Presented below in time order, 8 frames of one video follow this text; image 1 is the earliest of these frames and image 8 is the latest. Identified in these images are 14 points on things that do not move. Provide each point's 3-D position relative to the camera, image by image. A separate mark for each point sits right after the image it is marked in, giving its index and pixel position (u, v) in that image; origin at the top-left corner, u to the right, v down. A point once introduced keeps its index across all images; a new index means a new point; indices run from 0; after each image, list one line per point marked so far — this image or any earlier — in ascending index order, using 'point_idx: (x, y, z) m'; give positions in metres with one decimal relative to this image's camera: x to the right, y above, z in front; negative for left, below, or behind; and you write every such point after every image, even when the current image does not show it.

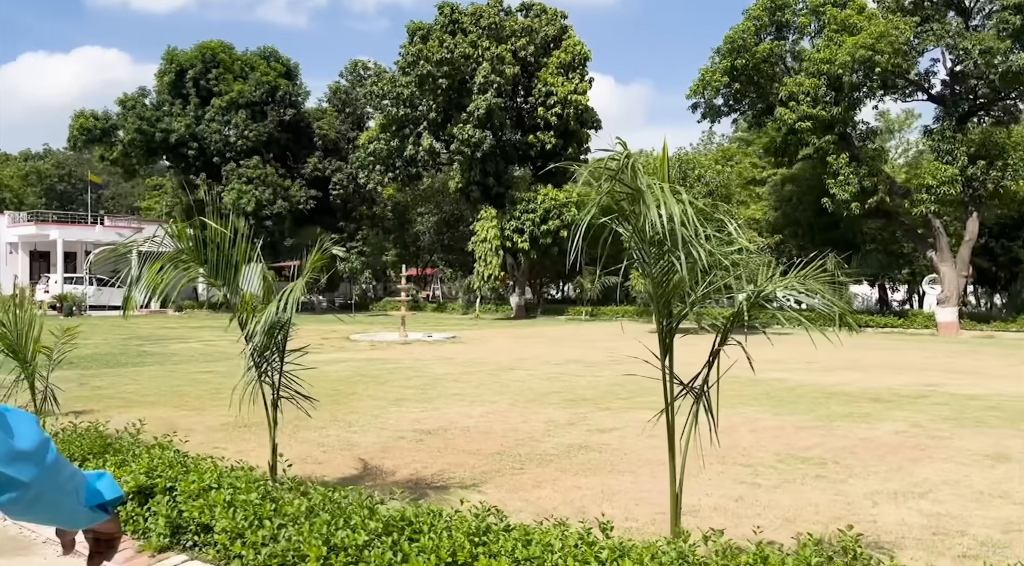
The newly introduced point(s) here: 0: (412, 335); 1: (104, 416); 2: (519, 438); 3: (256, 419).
0: (-2.2, -1.1, +19.9) m
1: (-3.7, -1.3, +8.7) m
2: (+0.1, -1.1, +6.5) m
3: (-2.1, -1.2, +7.8) m
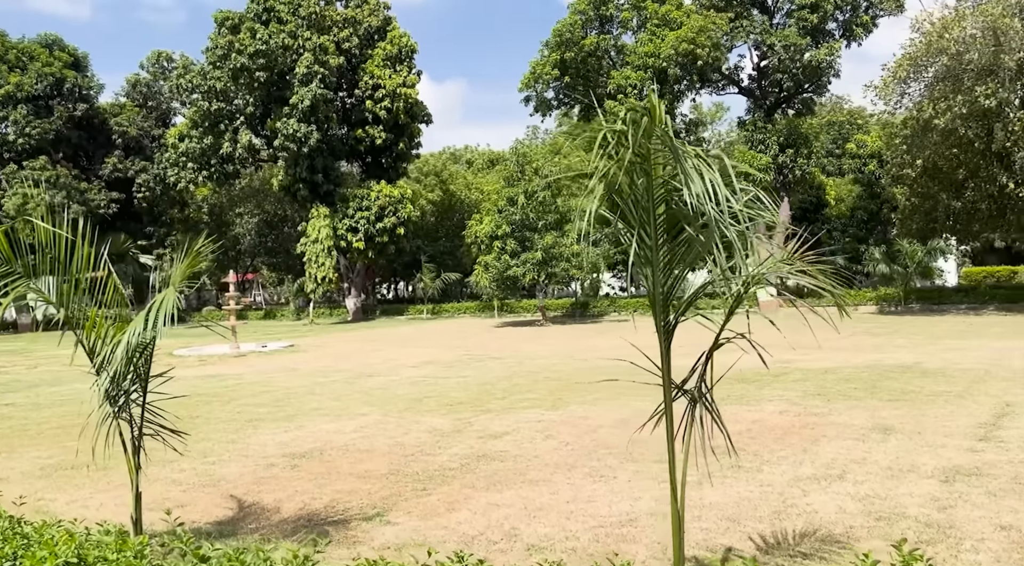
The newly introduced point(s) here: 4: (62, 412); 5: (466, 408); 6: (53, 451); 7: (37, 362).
0: (-5.3, -1.3, +18.7) m
1: (-4.7, -1.5, +7.4) m
2: (-0.6, -1.1, +5.9) m
3: (-3.0, -1.4, +6.8) m
4: (-5.1, -1.5, +10.9) m
5: (-0.4, -1.1, +8.1) m
6: (-3.5, -1.4, +7.4) m
7: (-8.6, -1.7, +17.3) m
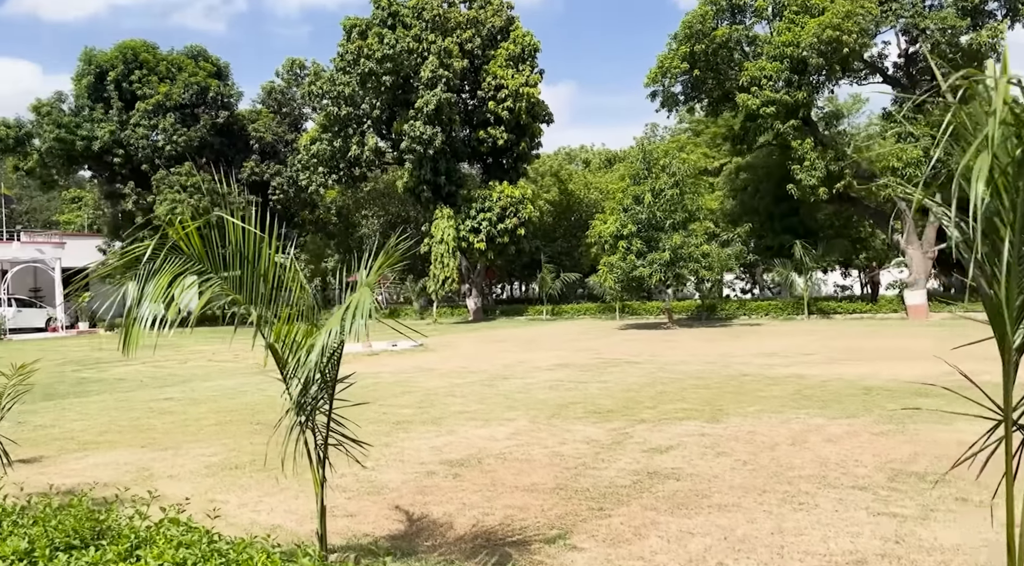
0: (-2.7, -1.3, +18.9) m
1: (-3.5, -1.6, +7.6) m
2: (+0.4, -1.1, +5.7) m
3: (-1.9, -1.4, +6.8) m
4: (-3.5, -1.5, +11.1) m
5: (+0.9, -1.1, +7.8) m
6: (-2.3, -1.4, +7.4) m
7: (-6.2, -1.7, +17.9) m
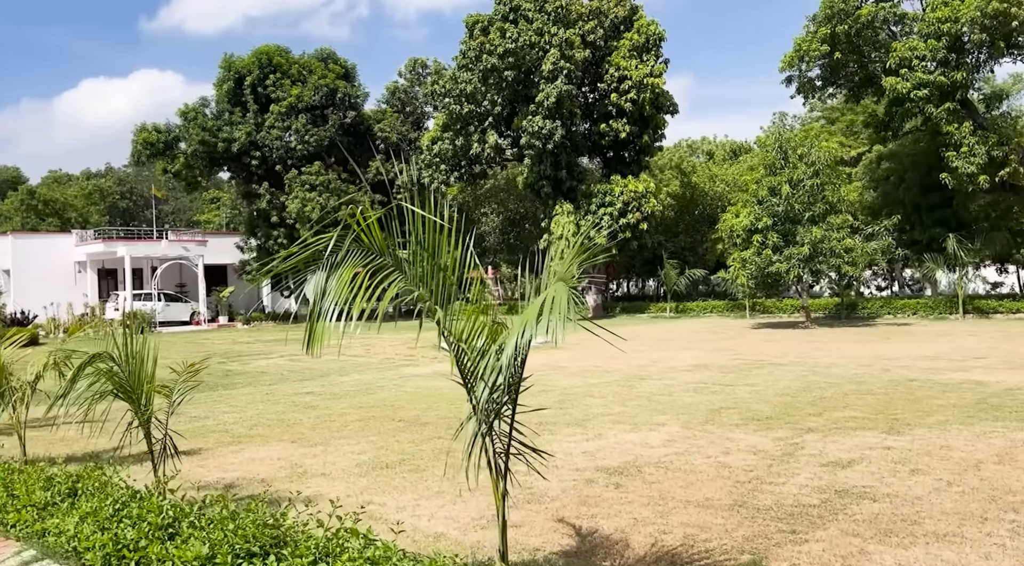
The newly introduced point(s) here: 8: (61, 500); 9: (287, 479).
0: (-0.2, -1.2, +18.7) m
1: (-2.3, -1.5, +7.6) m
2: (+1.3, -1.1, +5.2) m
3: (-0.8, -1.4, +6.6) m
4: (-1.9, -1.5, +11.1) m
5: (+2.0, -1.1, +7.2) m
6: (-1.2, -1.4, +7.3) m
7: (-3.8, -1.6, +18.1) m
8: (-2.7, -1.3, +5.8) m
9: (-1.7, -1.5, +7.0) m
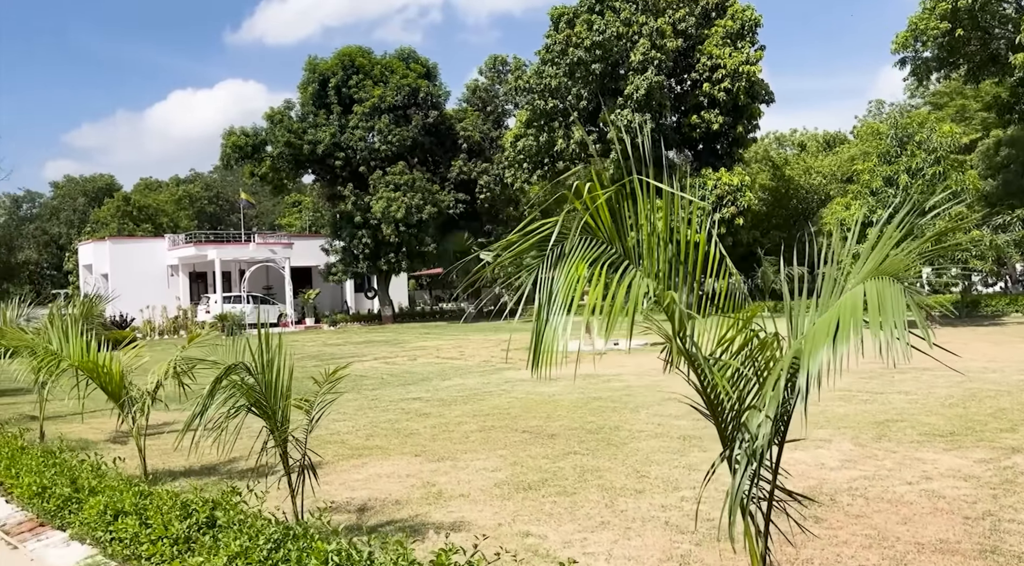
0: (+1.8, -1.2, +18.1) m
1: (-1.2, -1.6, +7.2) m
2: (+2.2, -1.1, +4.4) m
3: (+0.2, -1.4, +6.0) m
4: (-0.5, -1.5, +10.6) m
5: (+3.1, -1.1, +6.4) m
6: (-0.1, -1.4, +6.7) m
7: (-1.9, -1.6, +17.7) m
8: (-1.7, -1.4, +5.4) m
9: (-0.6, -1.5, +6.5) m
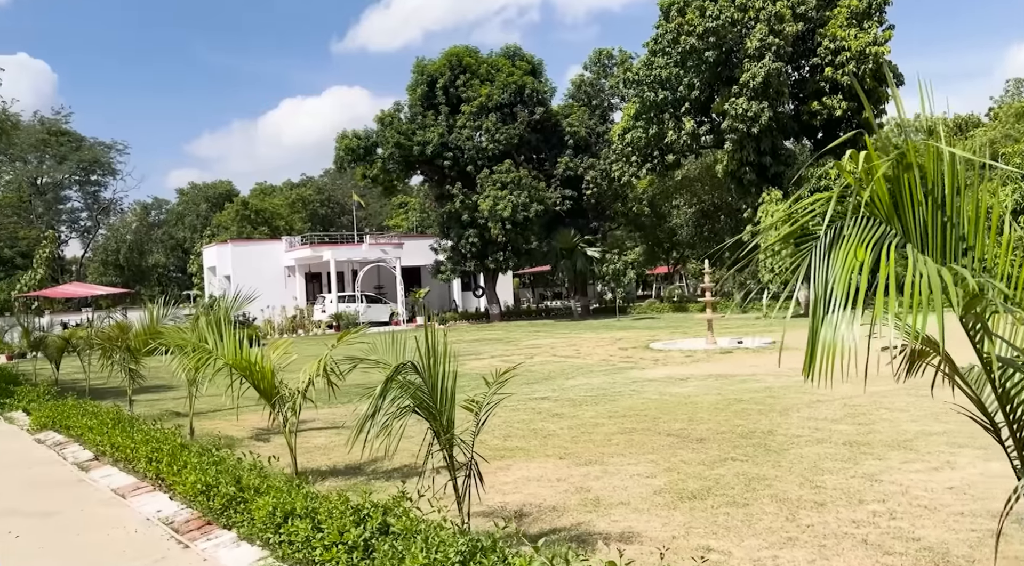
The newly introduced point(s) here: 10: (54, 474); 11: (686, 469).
0: (+4.1, -1.1, +17.4) m
1: (-0.1, -1.6, +6.9) m
2: (+3.0, -1.1, +3.9) m
3: (+1.2, -1.4, +5.7) m
4: (+1.0, -1.5, +10.3) m
5: (+4.1, -1.0, +5.7) m
6: (+1.0, -1.4, +6.4) m
7: (+0.4, -1.6, +17.5) m
8: (-0.7, -1.4, +5.2) m
9: (+0.5, -1.5, +6.2) m
10: (-4.1, -1.6, +8.4) m
11: (+1.3, -1.4, +7.3) m
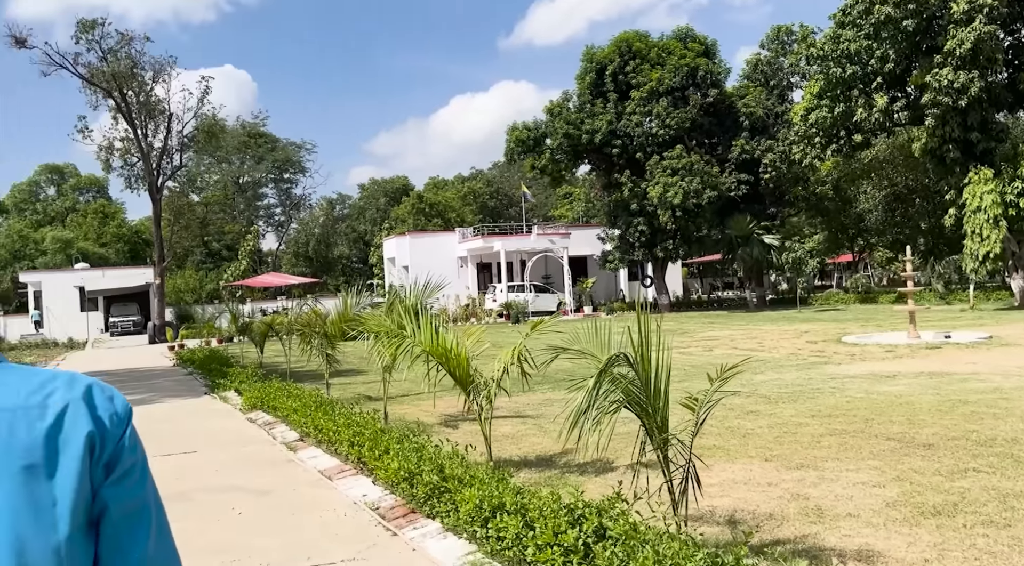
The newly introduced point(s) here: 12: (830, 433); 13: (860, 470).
0: (+7.3, -0.9, +16.1) m
1: (+1.4, -1.5, +6.5) m
2: (+3.9, -1.0, +2.9) m
3: (+2.4, -1.3, +5.0) m
4: (+3.0, -1.4, +9.6) m
5: (+5.3, -1.0, +4.5) m
6: (+2.3, -1.4, +5.7) m
7: (+3.7, -1.4, +16.8) m
8: (+0.4, -1.3, +4.9) m
9: (+1.8, -1.5, +5.7) m
10: (-2.3, -1.6, +8.7) m
11: (+2.8, -1.4, +6.6) m
12: (+3.0, -1.4, +8.9) m
13: (+2.6, -1.4, +7.1) m
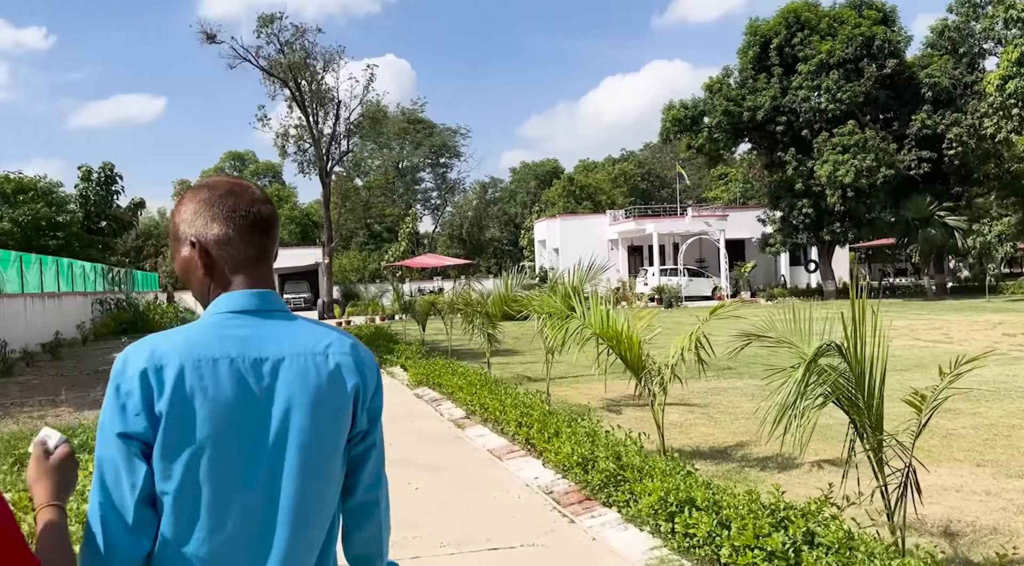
0: (+10.0, -0.8, +14.4) m
1: (+2.6, -1.4, +5.9) m
2: (+4.5, -1.1, +1.9) m
3: (+3.4, -1.3, +4.2) m
4: (+4.7, -1.3, +8.6) m
5: (+6.2, -1.0, +3.3) m
6: (+3.4, -1.3, +5.0) m
7: (+6.6, -1.2, +15.7) m
8: (+1.4, -1.3, +4.4) m
9: (+2.9, -1.4, +5.0) m
10: (-0.7, -1.4, +8.6) m
11: (+4.1, -1.3, +5.7) m
12: (+4.6, -1.3, +8.0) m
13: (+3.9, -1.3, +6.3) m
